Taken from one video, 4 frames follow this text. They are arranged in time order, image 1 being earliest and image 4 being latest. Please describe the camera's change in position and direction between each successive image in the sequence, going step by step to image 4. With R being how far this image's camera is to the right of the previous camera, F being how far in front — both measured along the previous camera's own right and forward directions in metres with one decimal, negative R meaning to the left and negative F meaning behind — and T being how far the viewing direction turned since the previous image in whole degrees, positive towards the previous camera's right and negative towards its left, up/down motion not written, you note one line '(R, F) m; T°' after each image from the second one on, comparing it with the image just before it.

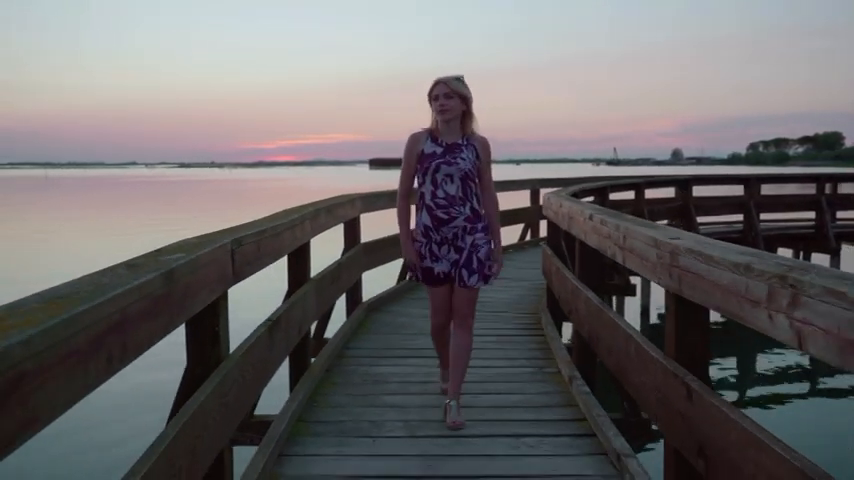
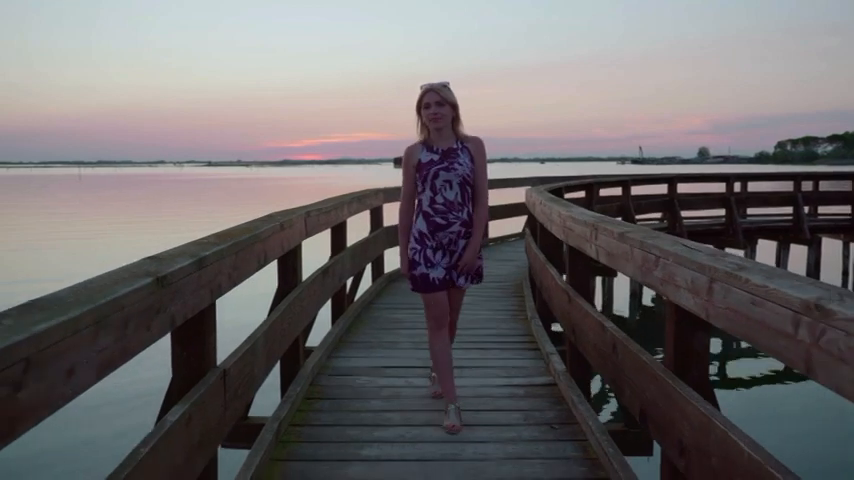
(+0.3, -1.1) m; -2°
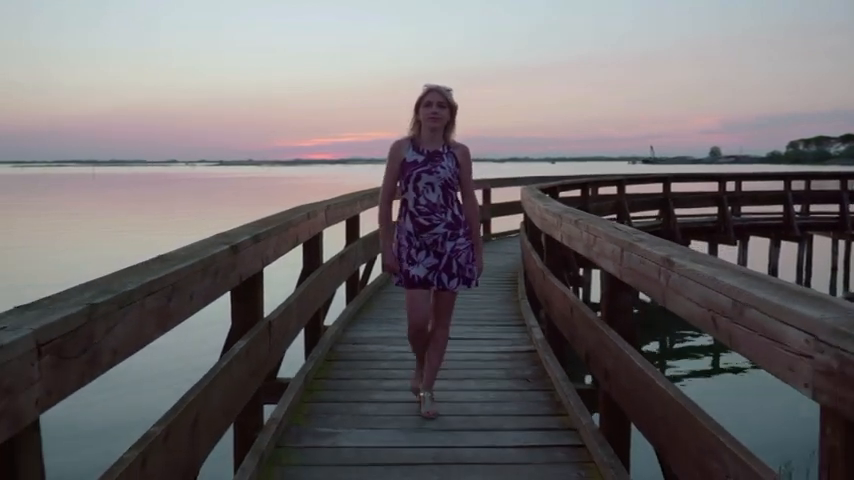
(+0.1, -0.7) m; -1°
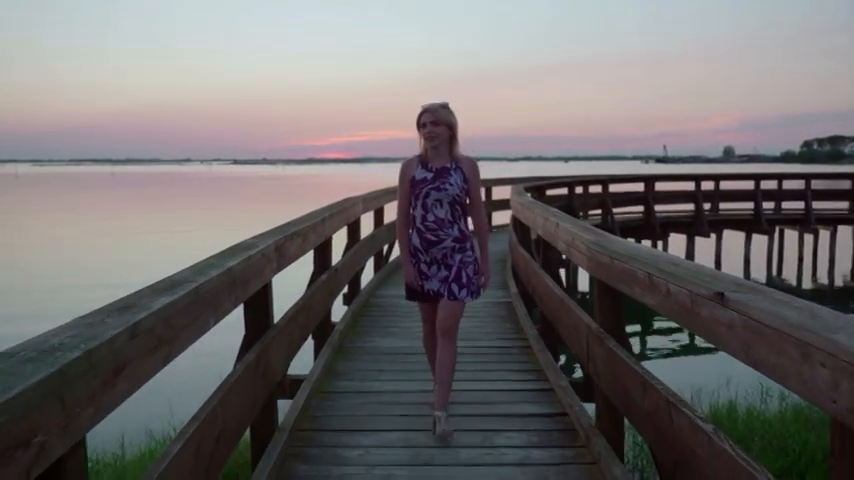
(0.0, -1.9) m; -1°
